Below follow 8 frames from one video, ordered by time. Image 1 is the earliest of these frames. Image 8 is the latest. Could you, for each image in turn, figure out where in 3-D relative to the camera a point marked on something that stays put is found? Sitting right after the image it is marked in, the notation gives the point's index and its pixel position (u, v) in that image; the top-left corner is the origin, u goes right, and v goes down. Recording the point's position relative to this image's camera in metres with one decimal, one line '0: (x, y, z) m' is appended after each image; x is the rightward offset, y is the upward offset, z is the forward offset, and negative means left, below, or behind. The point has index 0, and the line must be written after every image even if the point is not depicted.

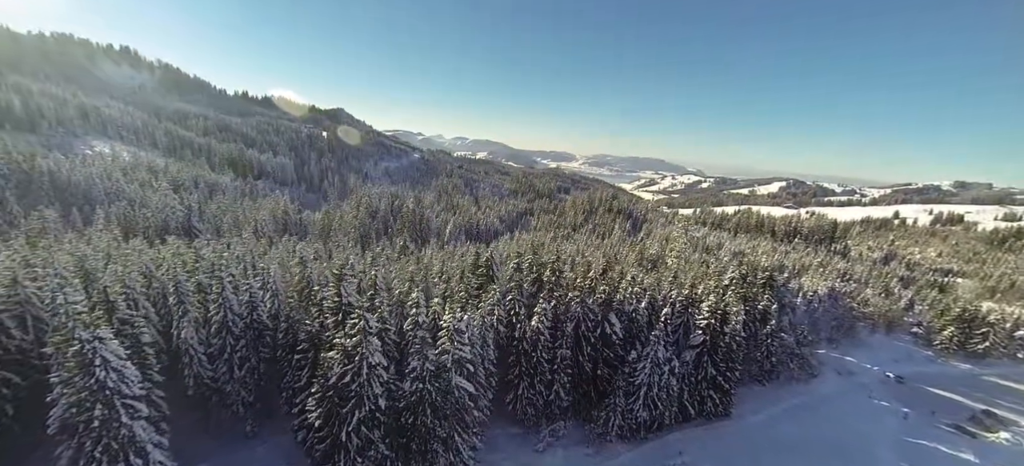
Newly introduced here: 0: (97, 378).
0: (-20.1, -6.8, +17.6) m
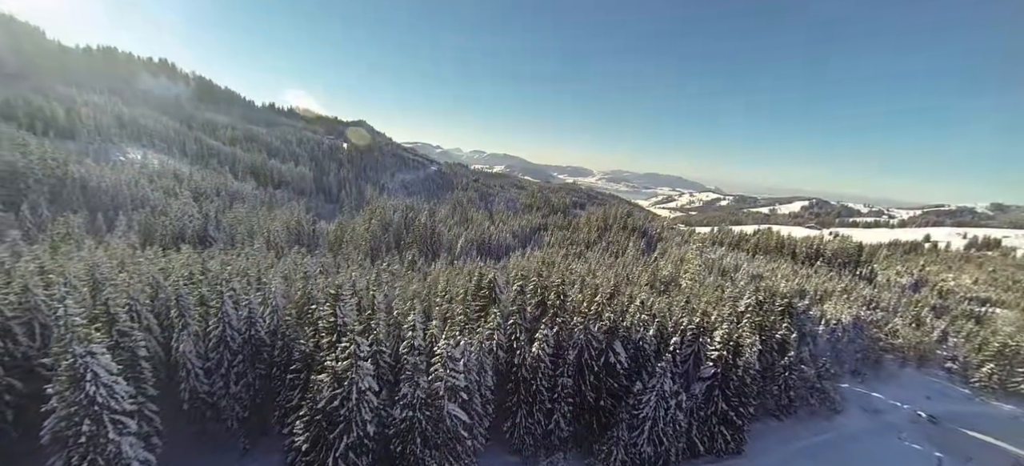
0: (-20.4, -7.4, +17.5) m
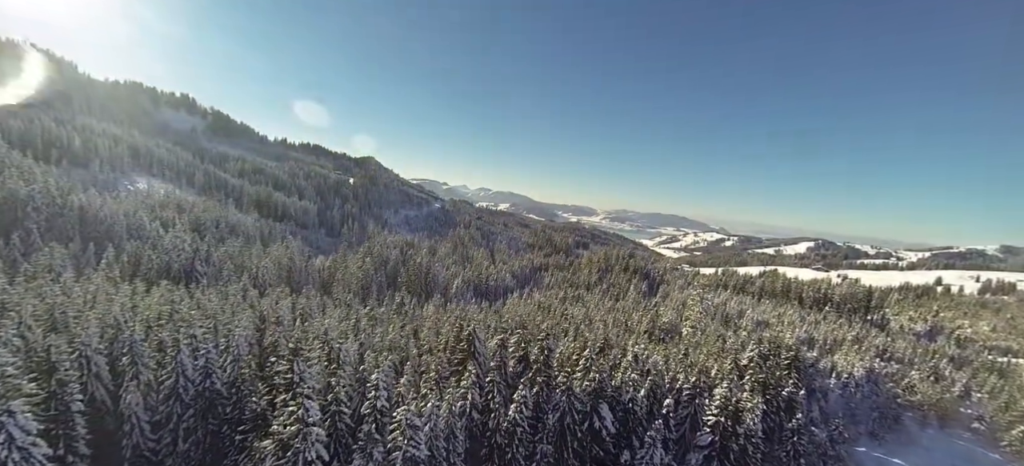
0: (-21.9, -9.3, +15.7) m
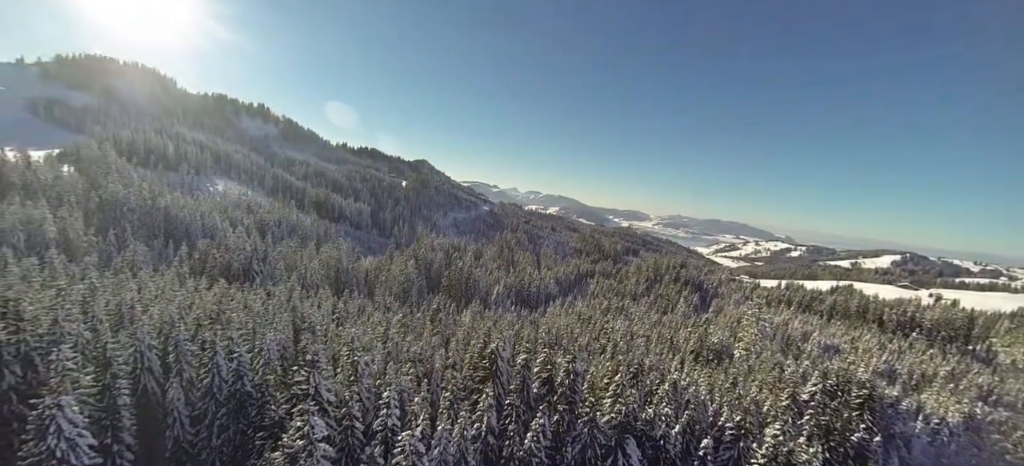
0: (-21.5, -9.7, +17.2) m
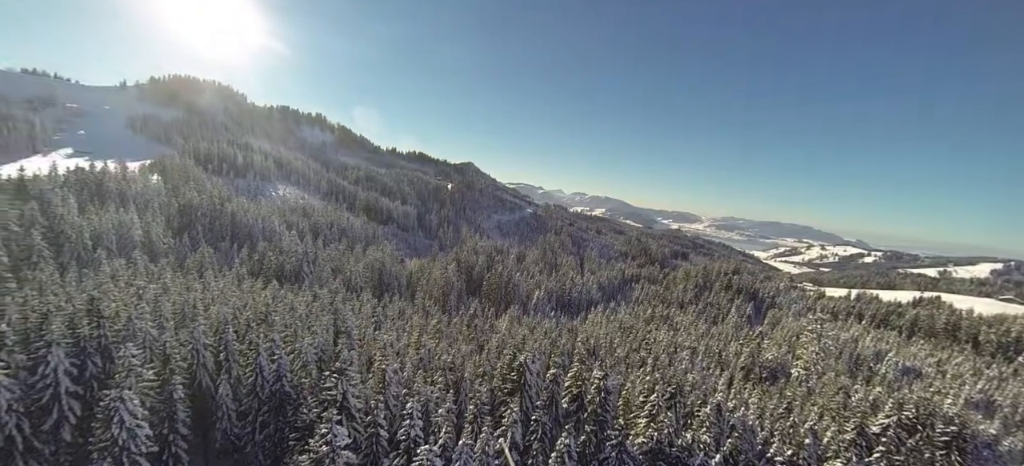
0: (-20.4, -10.1, +19.0) m
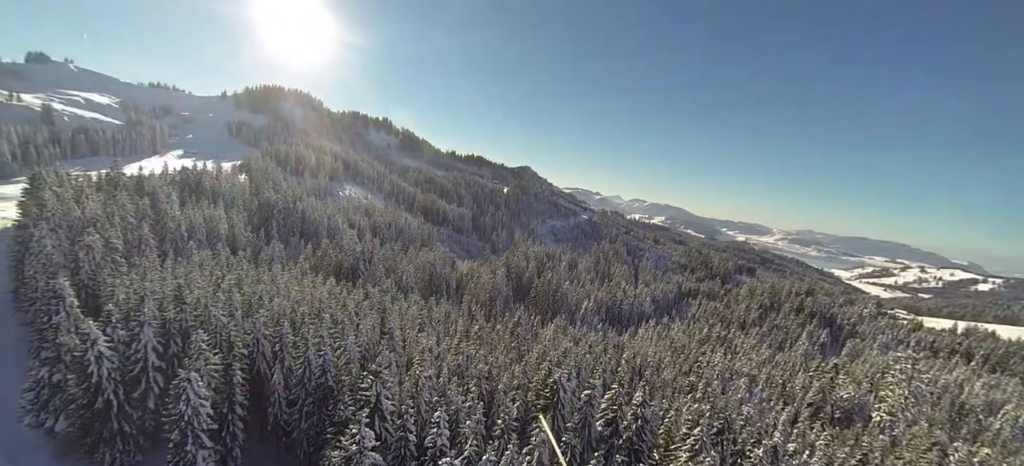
0: (-18.9, -10.0, +21.3) m
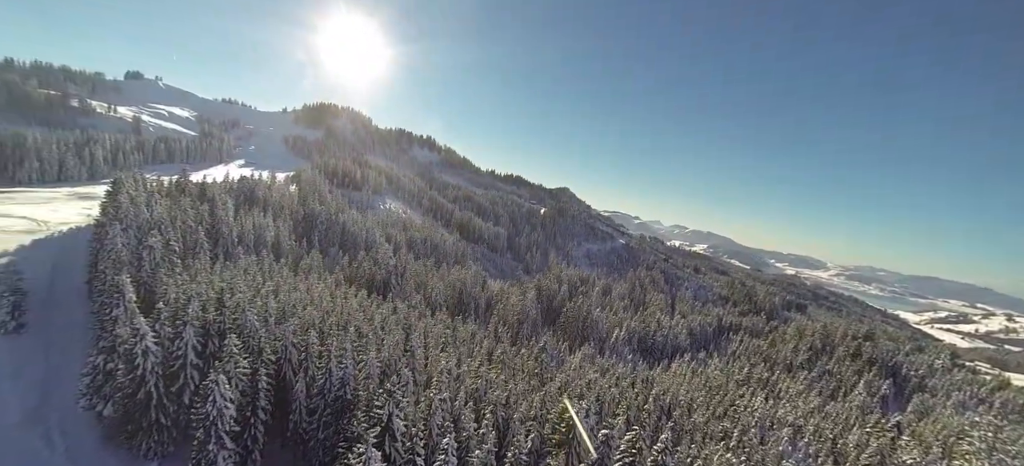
0: (-18.1, -10.5, +22.2) m
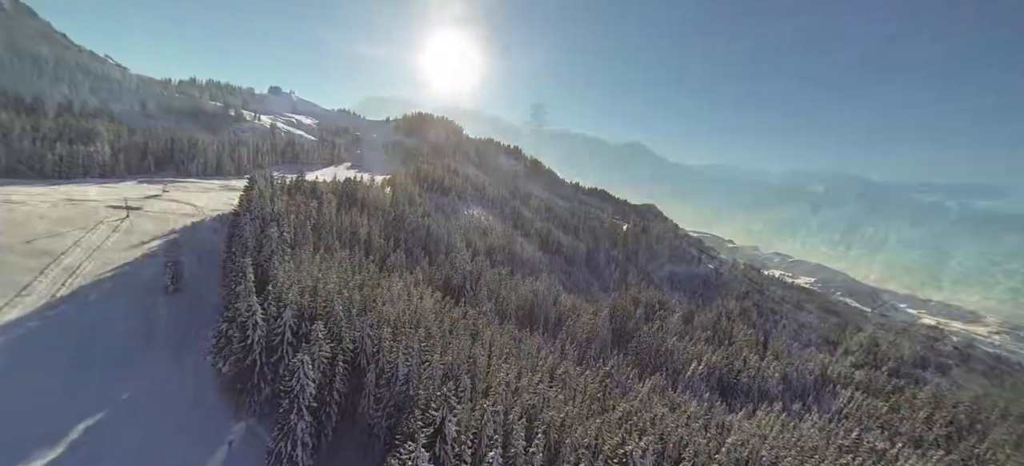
0: (-14.8, -10.2, +25.2) m
